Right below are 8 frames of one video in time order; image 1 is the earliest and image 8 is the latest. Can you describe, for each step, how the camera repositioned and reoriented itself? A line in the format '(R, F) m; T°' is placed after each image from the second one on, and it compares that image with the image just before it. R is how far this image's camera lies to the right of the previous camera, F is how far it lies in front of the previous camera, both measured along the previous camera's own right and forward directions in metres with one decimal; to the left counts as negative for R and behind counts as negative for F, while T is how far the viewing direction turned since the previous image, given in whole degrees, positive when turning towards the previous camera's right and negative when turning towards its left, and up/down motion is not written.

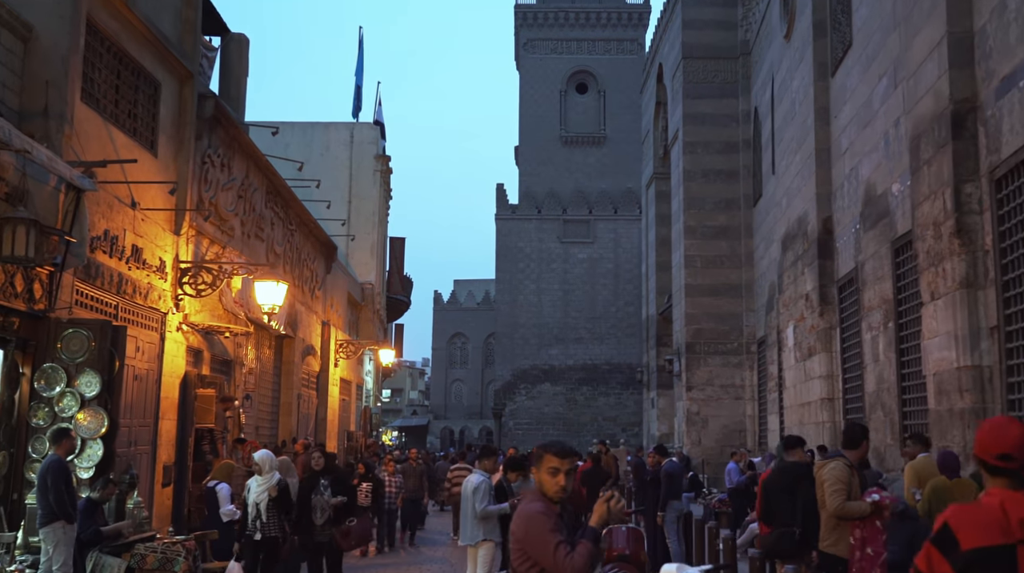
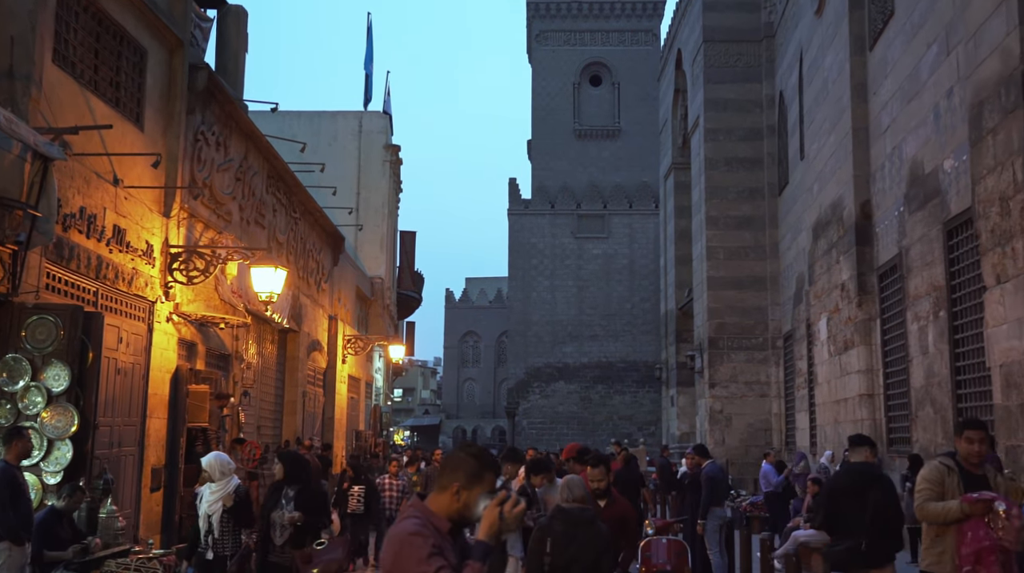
(-0.1, +0.9) m; -1°
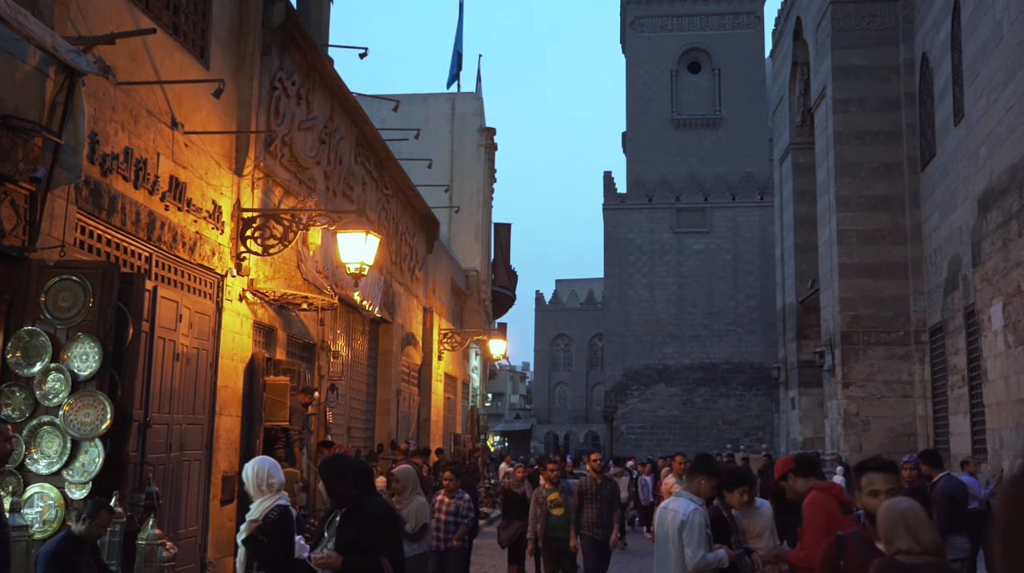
(-0.4, +1.8) m; -4°
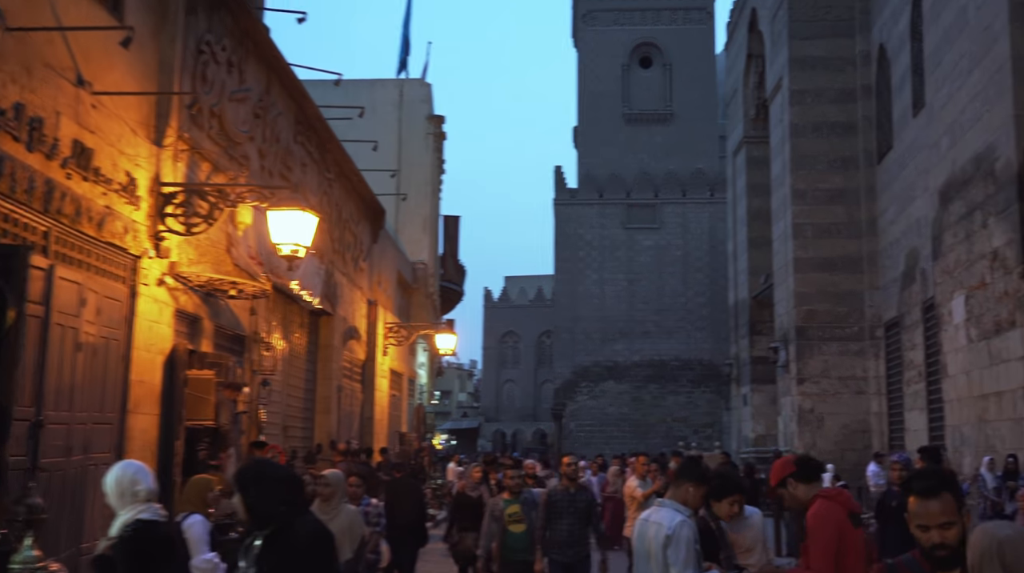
(0.0, +0.6) m; +3°
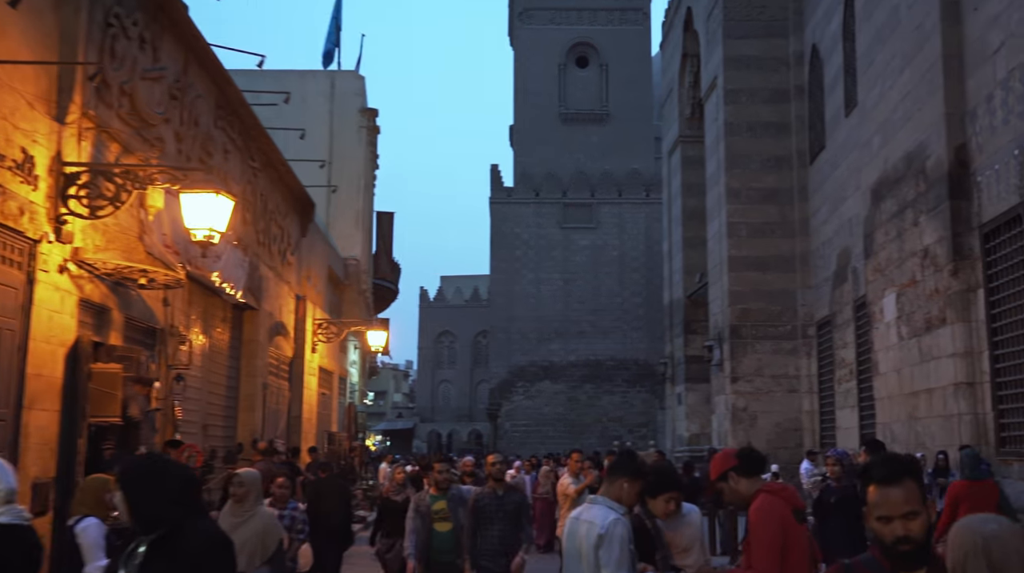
(0.0, +0.2) m; +3°
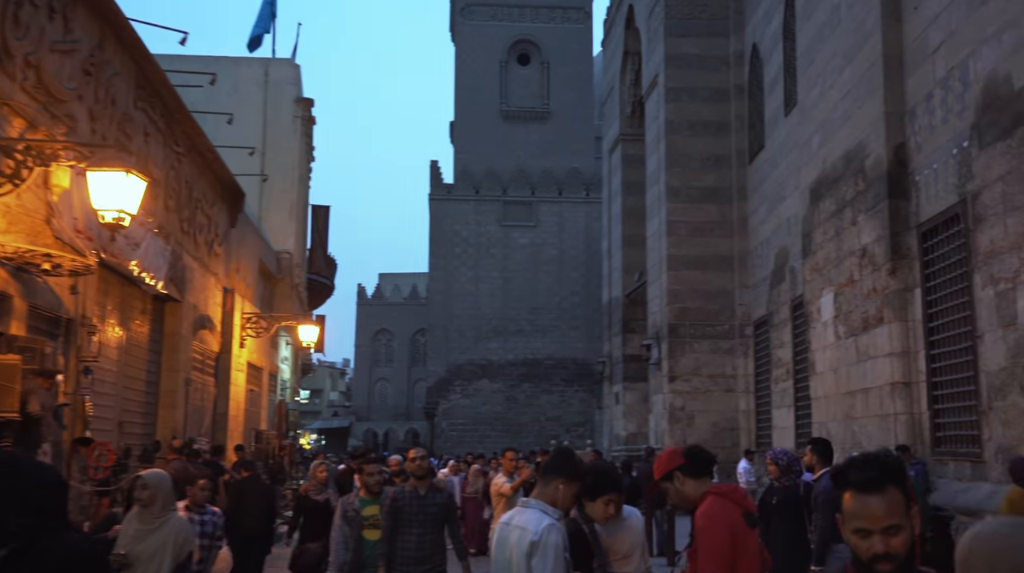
(0.0, +0.2) m; +3°
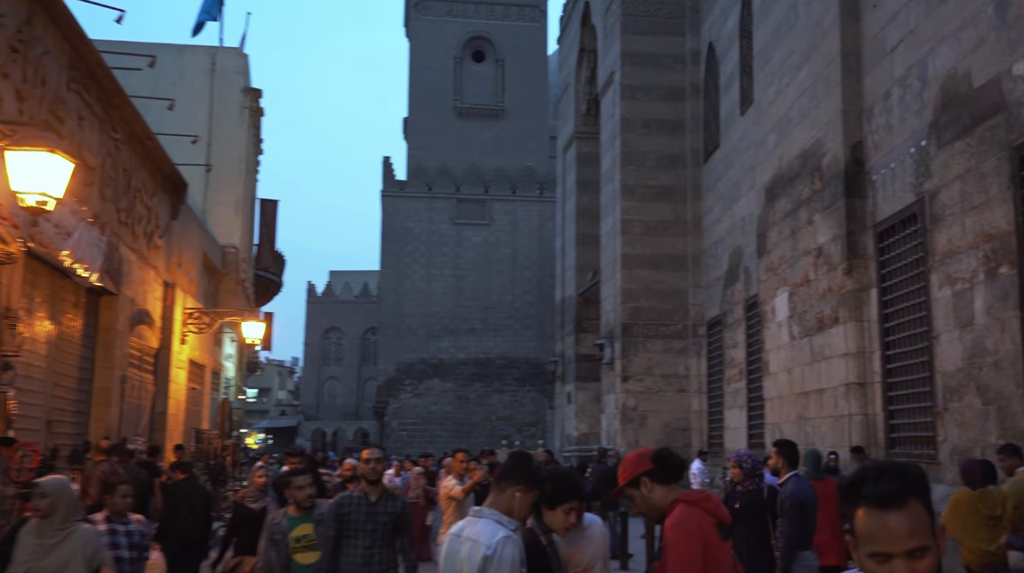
(0.0, +0.2) m; +2°
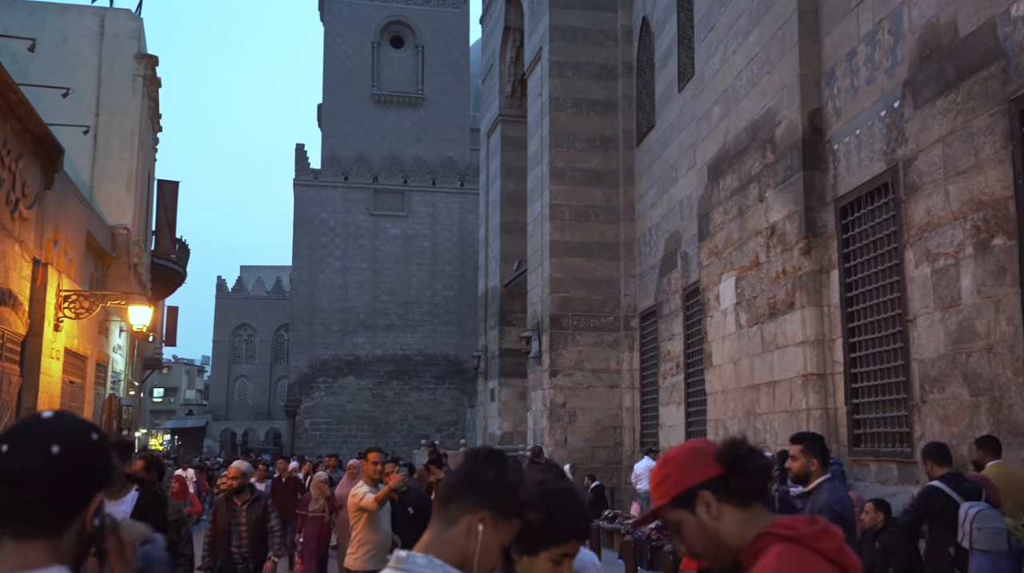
(0.0, +1.2) m; +4°
